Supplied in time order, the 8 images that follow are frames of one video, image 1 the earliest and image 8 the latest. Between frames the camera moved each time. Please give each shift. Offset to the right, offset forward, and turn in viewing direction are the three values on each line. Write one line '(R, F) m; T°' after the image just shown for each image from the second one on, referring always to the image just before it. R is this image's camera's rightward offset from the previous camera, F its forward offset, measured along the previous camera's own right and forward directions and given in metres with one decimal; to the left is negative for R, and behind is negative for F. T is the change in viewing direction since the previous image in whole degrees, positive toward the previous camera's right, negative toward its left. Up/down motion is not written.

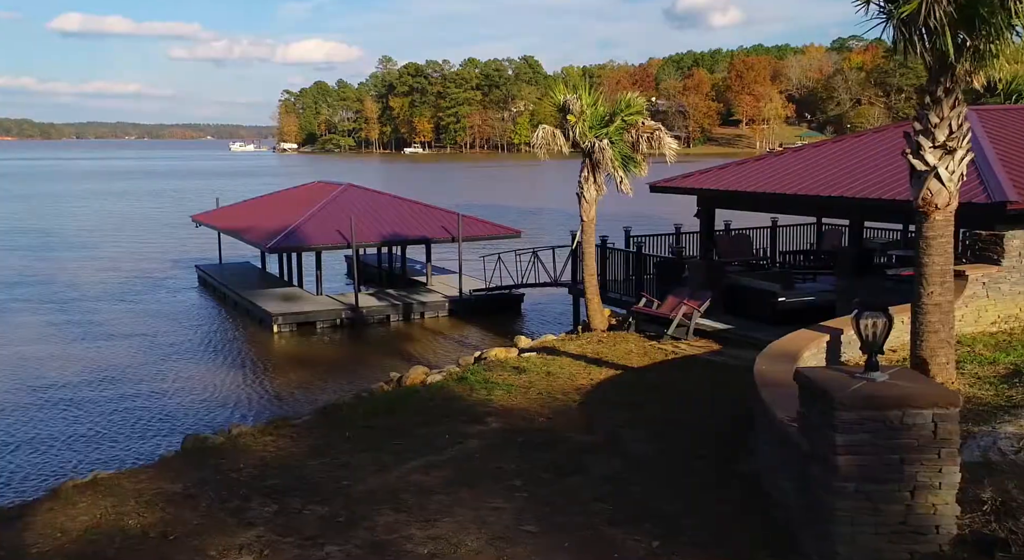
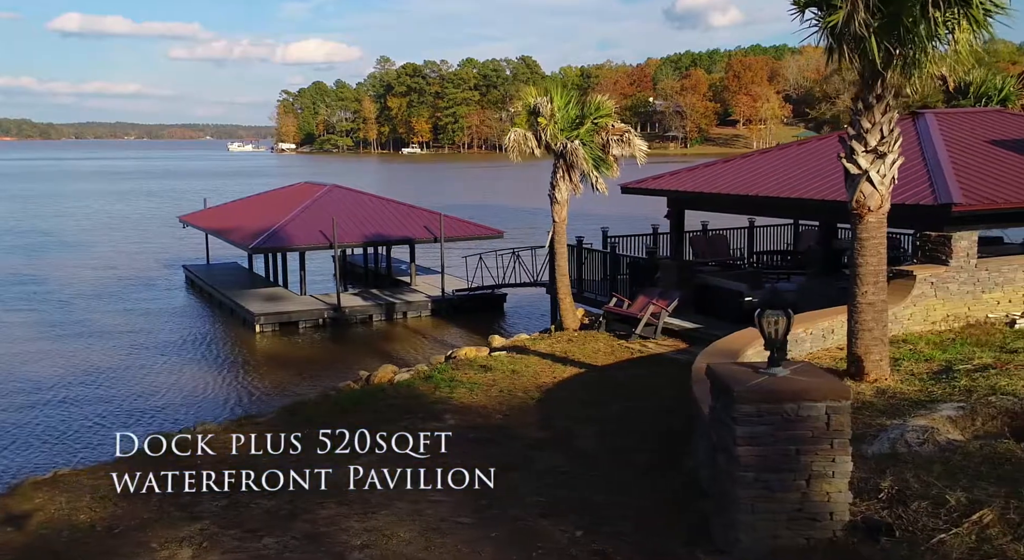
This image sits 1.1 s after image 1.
(+0.4, -0.2) m; +1°
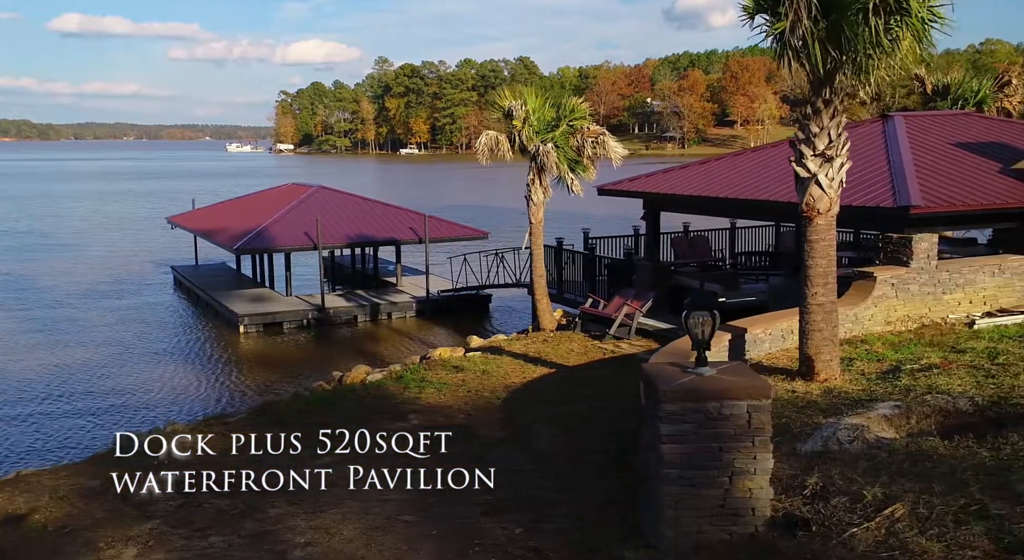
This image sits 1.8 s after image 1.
(+0.3, -0.1) m; +1°
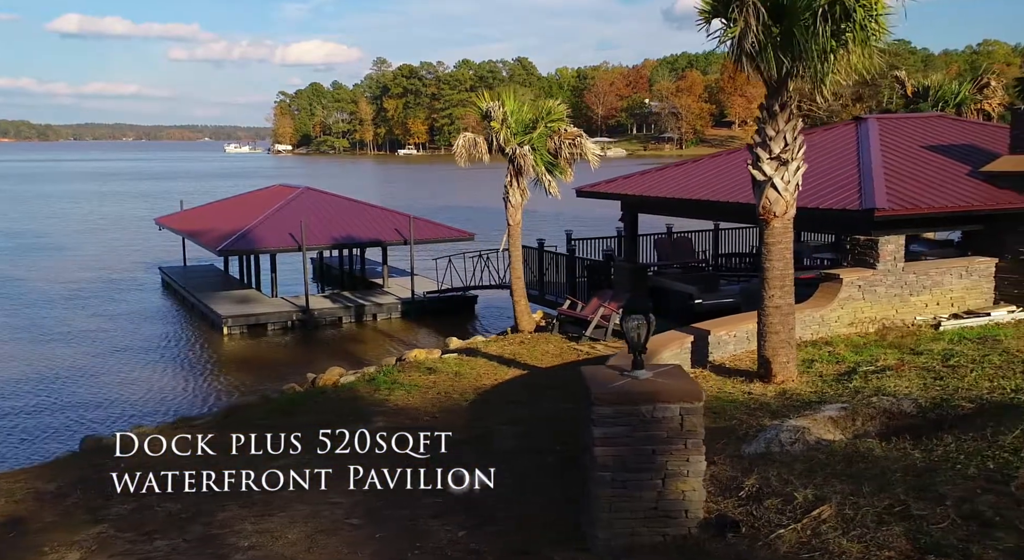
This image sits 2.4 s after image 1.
(+0.3, 0.0) m; +1°
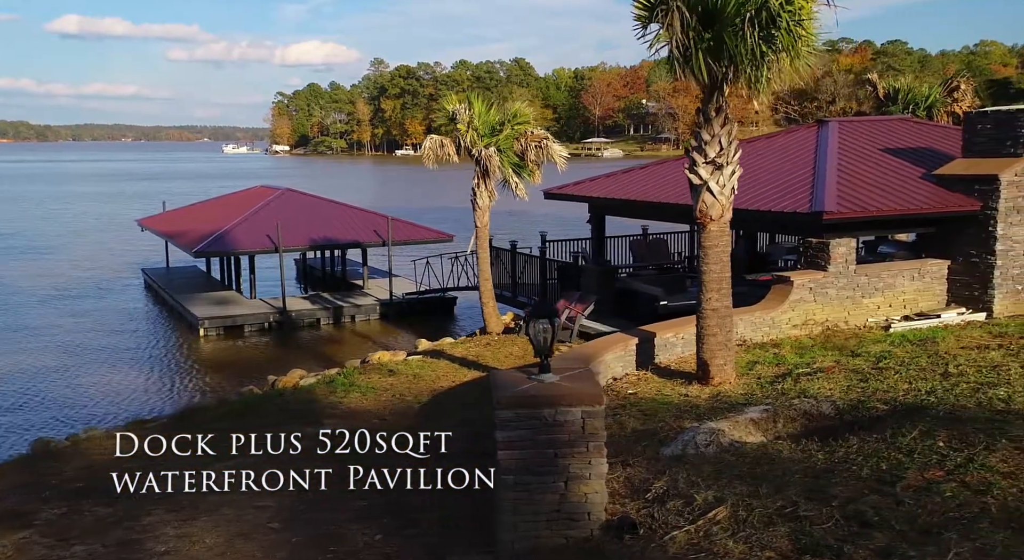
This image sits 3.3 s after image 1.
(+0.4, 0.0) m; +1°
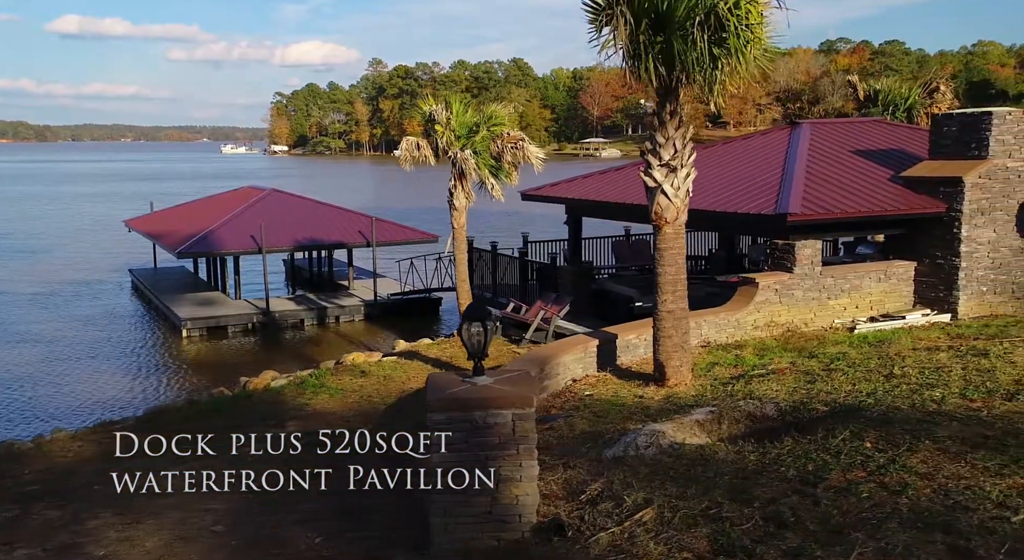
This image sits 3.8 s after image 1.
(+0.3, 0.0) m; +1°
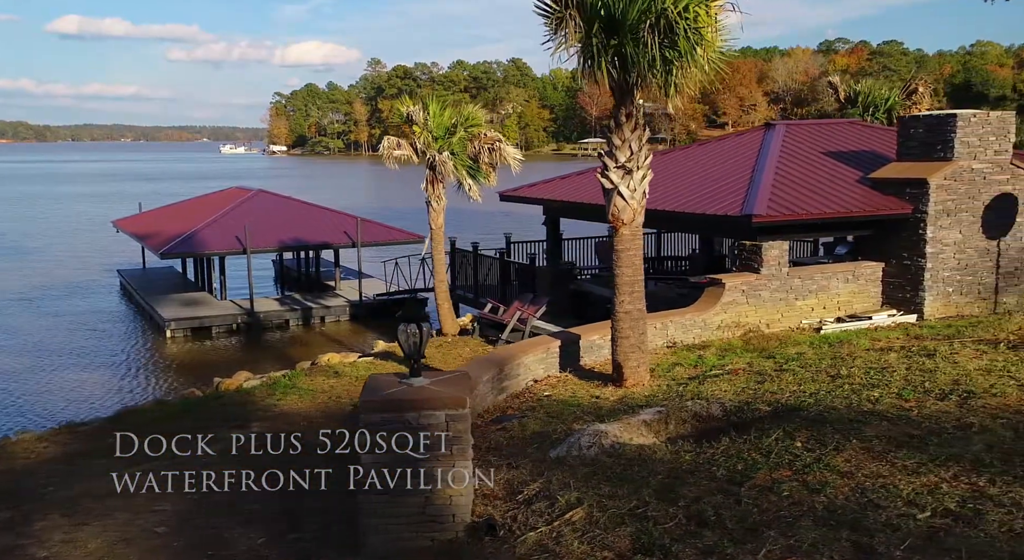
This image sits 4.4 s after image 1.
(+0.3, 0.0) m; +1°
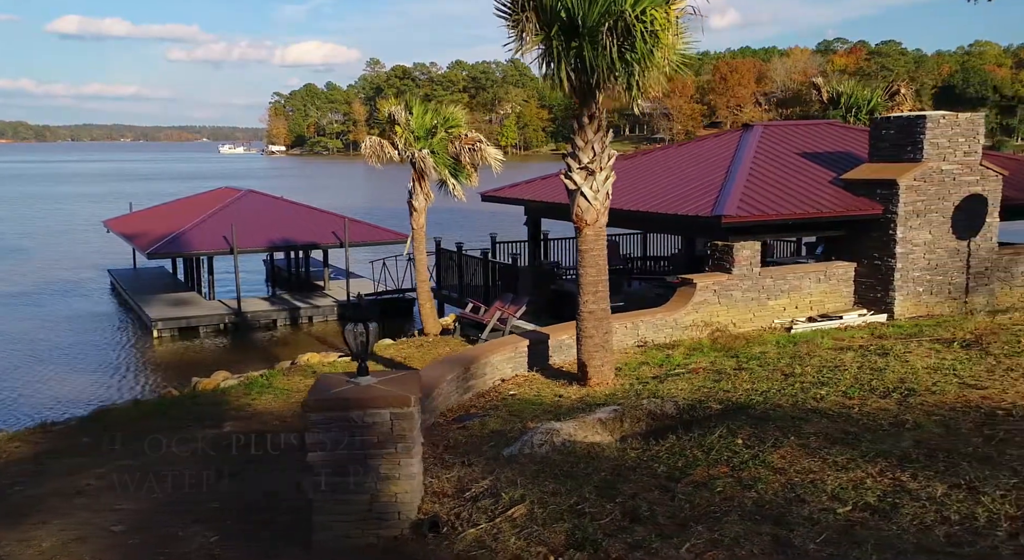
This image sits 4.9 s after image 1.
(+0.3, -0.1) m; +1°
